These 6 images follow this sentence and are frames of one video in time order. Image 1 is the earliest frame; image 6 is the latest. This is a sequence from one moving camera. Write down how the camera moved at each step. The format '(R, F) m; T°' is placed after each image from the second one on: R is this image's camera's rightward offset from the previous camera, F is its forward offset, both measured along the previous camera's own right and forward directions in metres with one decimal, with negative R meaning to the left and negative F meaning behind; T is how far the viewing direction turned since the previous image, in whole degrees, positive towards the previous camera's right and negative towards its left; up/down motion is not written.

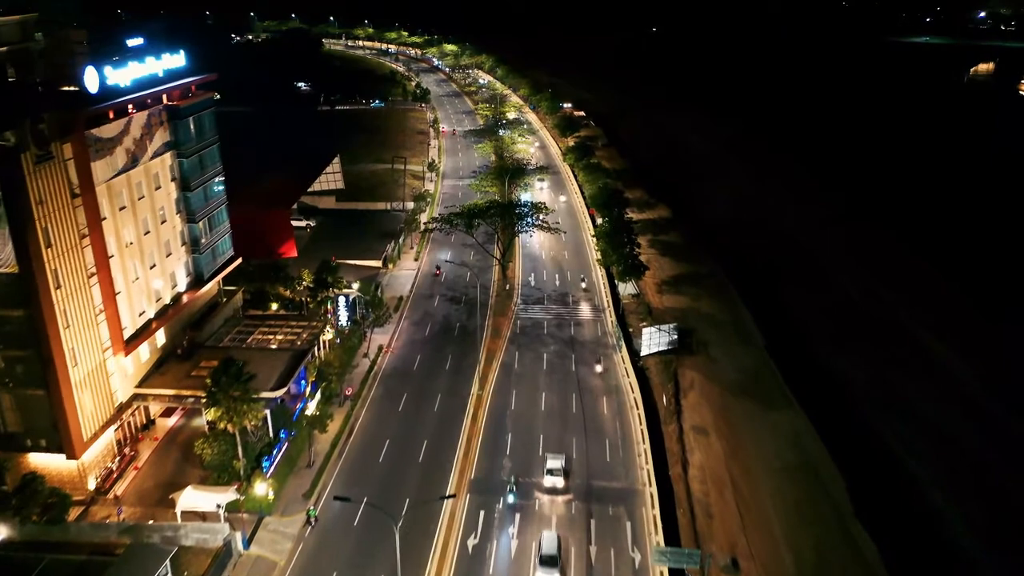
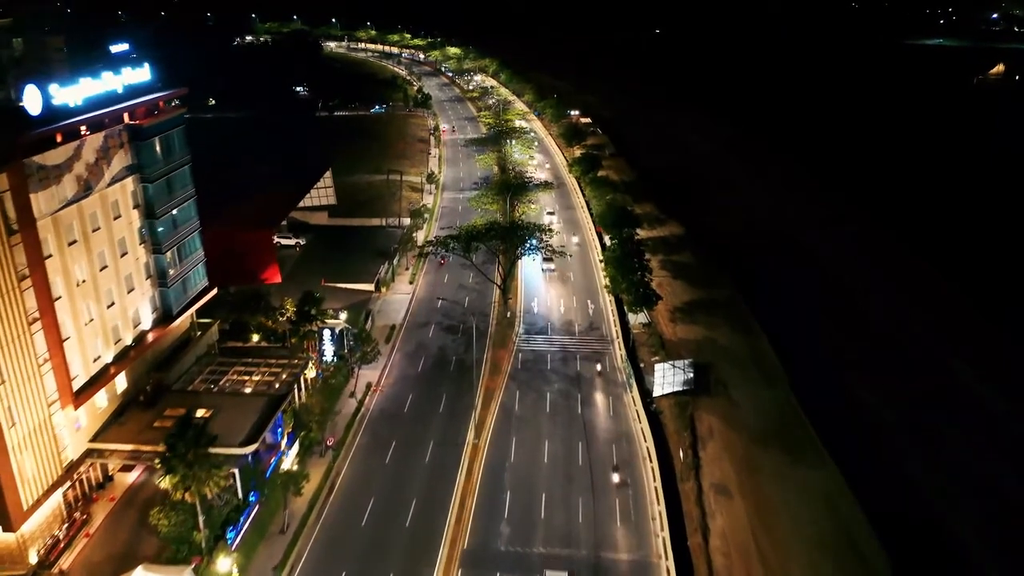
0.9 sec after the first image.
(+0.2, +3.7) m; 0°
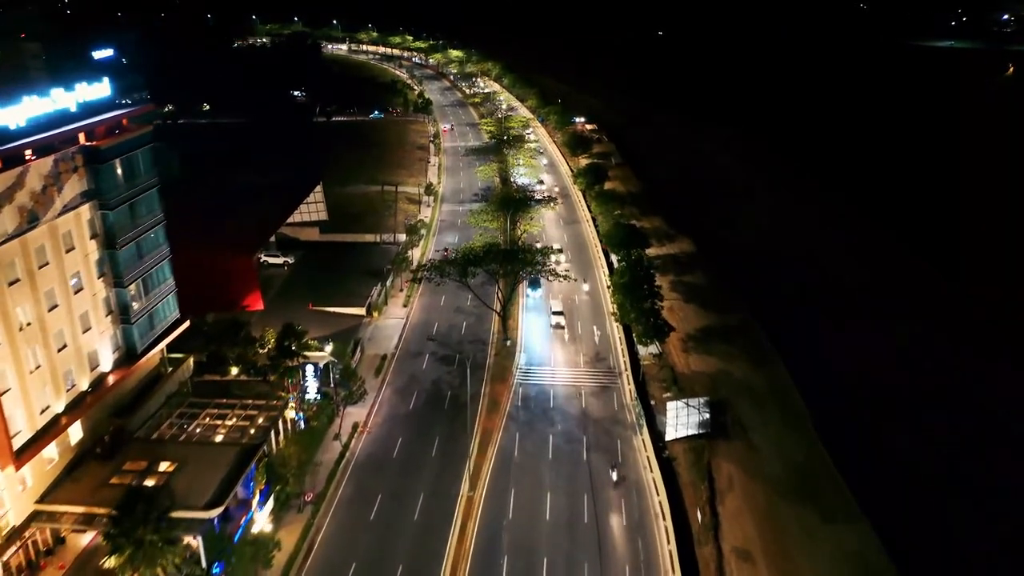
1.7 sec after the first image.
(+0.2, +3.3) m; 0°
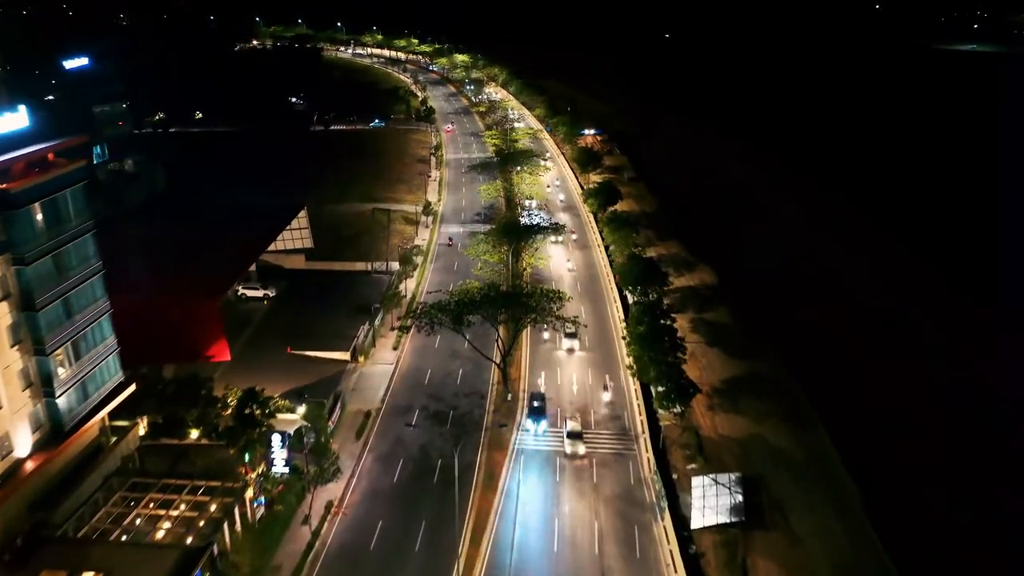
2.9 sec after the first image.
(+0.3, +5.2) m; -1°
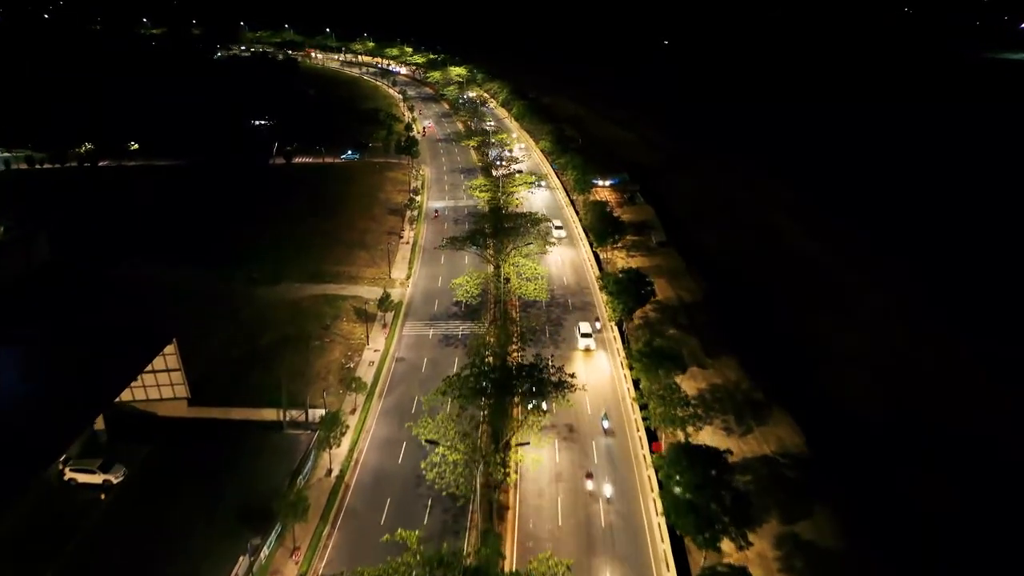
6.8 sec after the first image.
(+1.1, +18.0) m; -1°
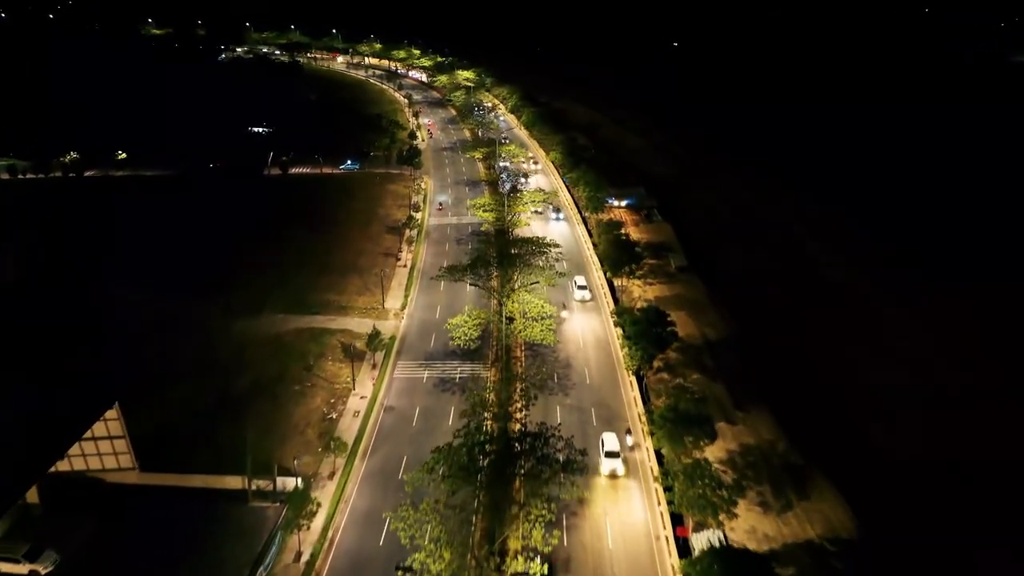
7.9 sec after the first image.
(+0.3, +5.0) m; -1°
